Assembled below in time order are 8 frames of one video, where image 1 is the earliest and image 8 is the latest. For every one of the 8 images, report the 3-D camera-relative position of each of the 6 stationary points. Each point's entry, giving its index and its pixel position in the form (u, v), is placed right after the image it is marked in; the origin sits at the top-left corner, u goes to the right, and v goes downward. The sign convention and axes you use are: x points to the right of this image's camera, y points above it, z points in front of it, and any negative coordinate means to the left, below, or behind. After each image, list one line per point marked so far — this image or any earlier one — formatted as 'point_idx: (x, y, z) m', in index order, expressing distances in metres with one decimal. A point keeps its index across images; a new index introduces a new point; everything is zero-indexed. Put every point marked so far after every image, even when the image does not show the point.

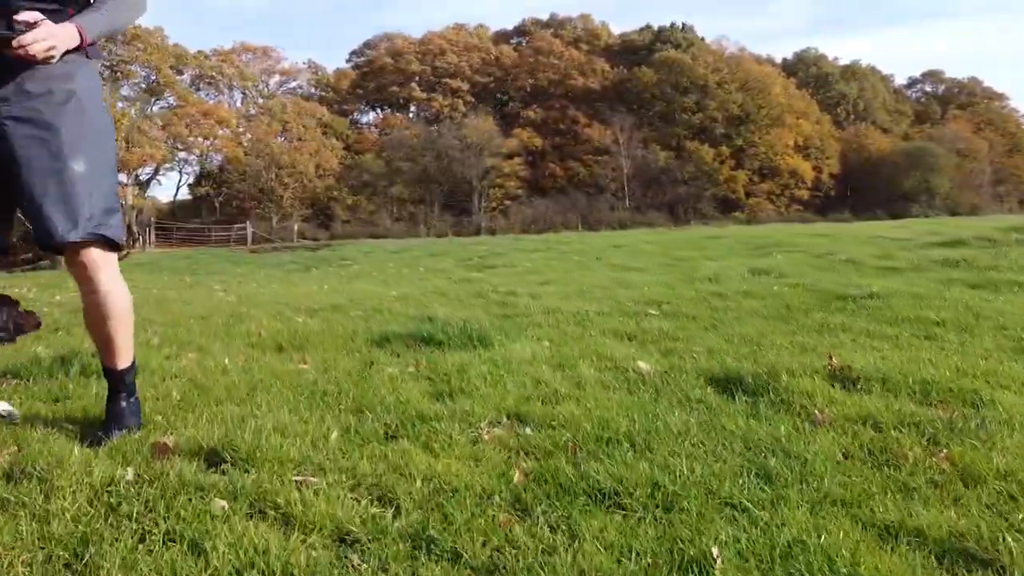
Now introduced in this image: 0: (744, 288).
0: (+2.6, 0.0, +8.9) m
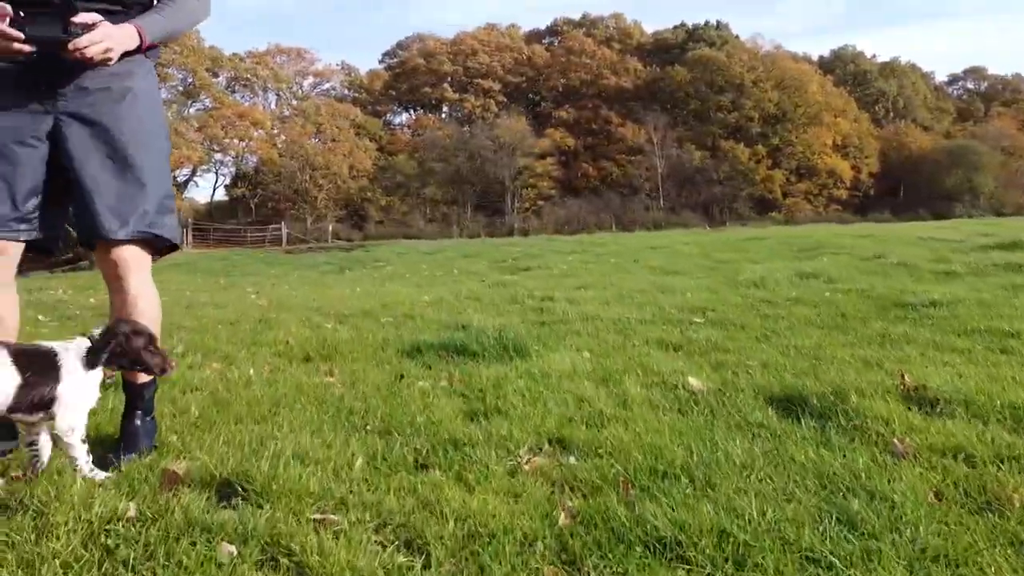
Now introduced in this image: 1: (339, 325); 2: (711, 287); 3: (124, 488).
0: (+2.9, -0.1, +8.4) m
1: (-1.6, -0.4, +7.5) m
2: (+2.4, 0.0, +9.8) m
3: (-1.4, -0.7, +2.9) m
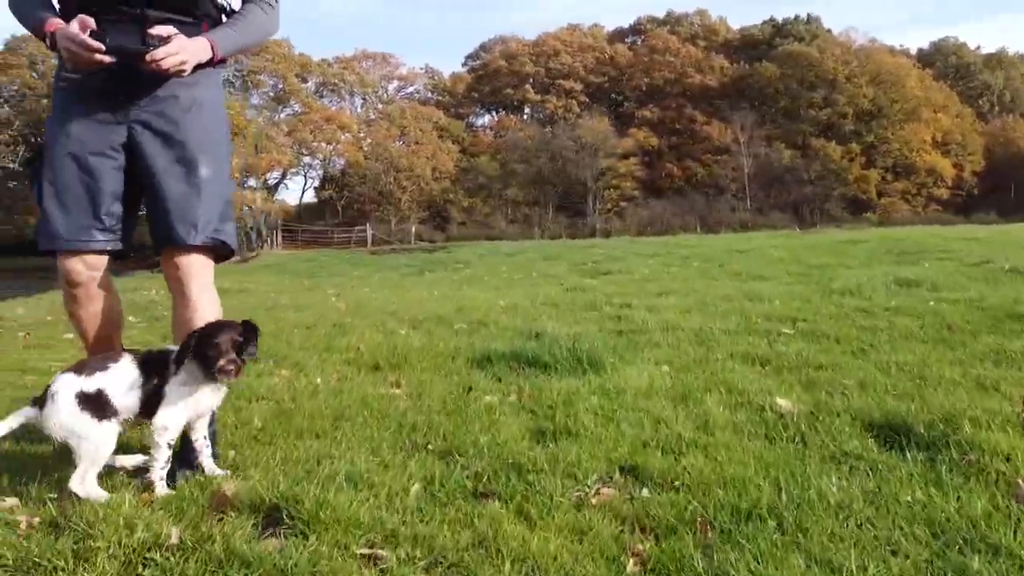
0: (+3.7, -0.2, +7.8) m
1: (-0.9, -0.4, +7.4) m
2: (+3.3, -0.1, +9.2) m
3: (-1.2, -0.8, +2.8) m
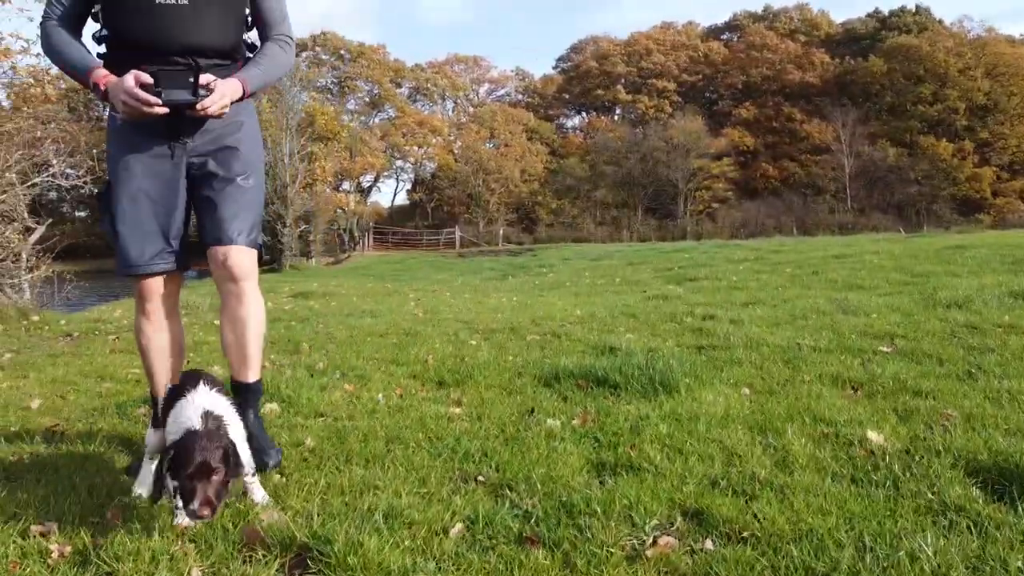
0: (+4.4, -0.3, +7.1) m
1: (-0.3, -0.5, +7.2) m
2: (+4.1, -0.2, +8.6) m
3: (-1.0, -0.9, +2.7) m
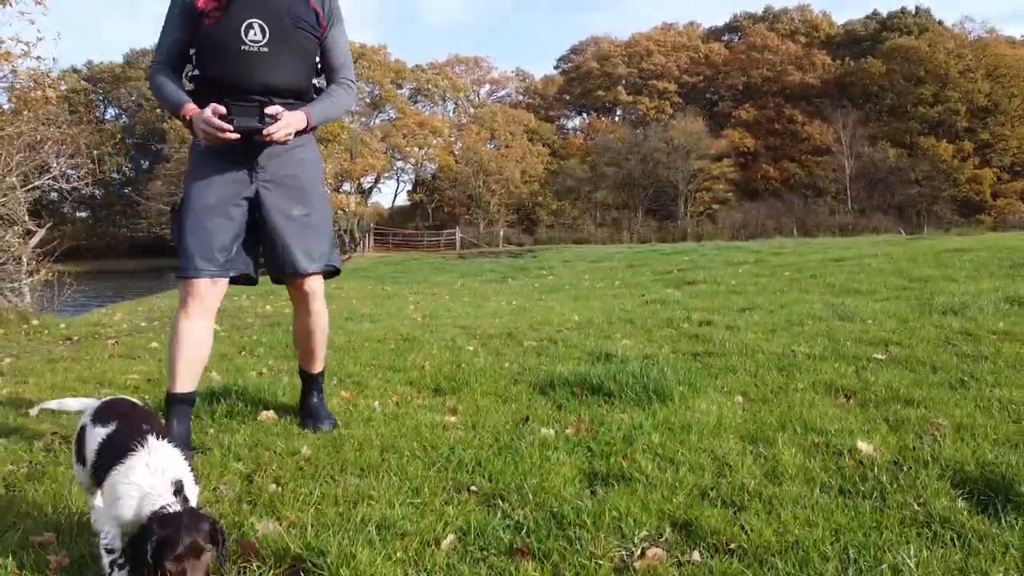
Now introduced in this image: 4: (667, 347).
0: (+4.4, -0.3, +7.2) m
1: (-0.3, -0.6, +7.3) m
2: (+4.1, -0.3, +8.6) m
3: (-1.1, -0.9, +2.7) m
4: (+1.3, -0.5, +7.0) m
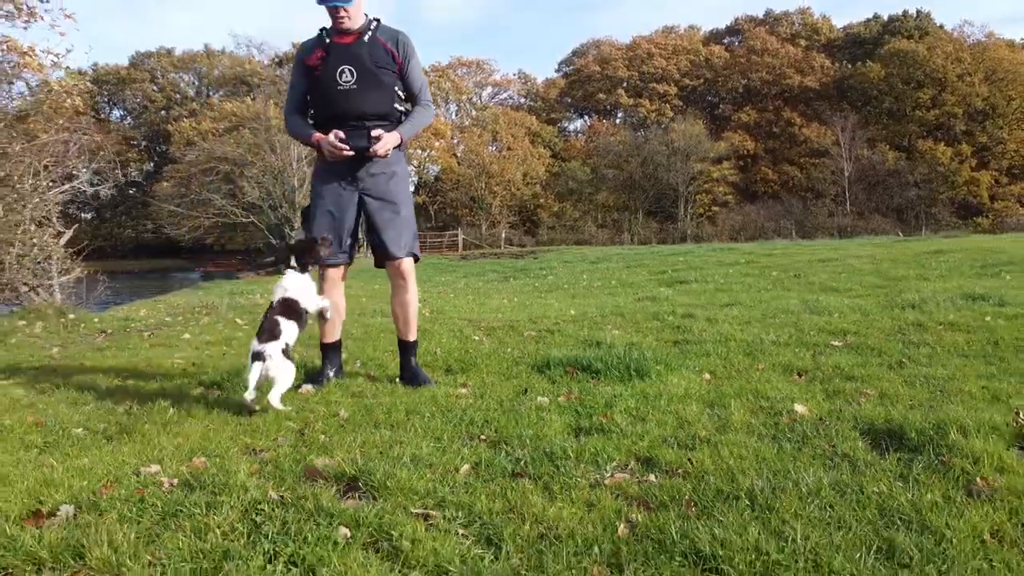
0: (+4.4, -0.3, +8.1) m
1: (-0.3, -0.5, +8.1) m
2: (+4.1, -0.2, +9.5) m
3: (-1.1, -0.9, +3.6) m
4: (+1.4, -0.5, +7.9) m
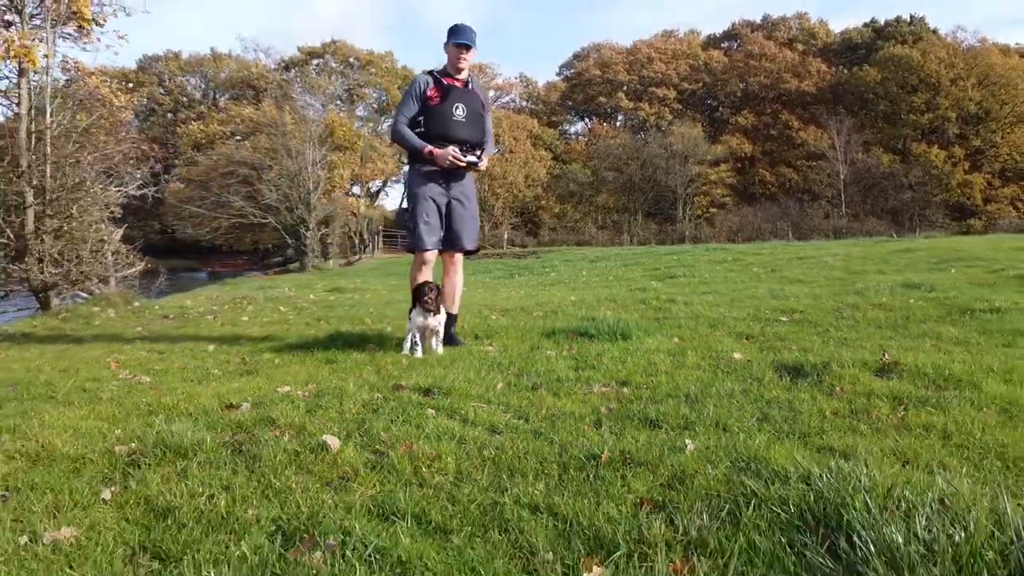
0: (+4.5, -0.2, +9.9) m
1: (-0.1, -0.4, +9.9) m
2: (+4.3, -0.1, +11.3) m
3: (-0.9, -0.7, +5.4) m
4: (+1.5, -0.3, +9.7) m
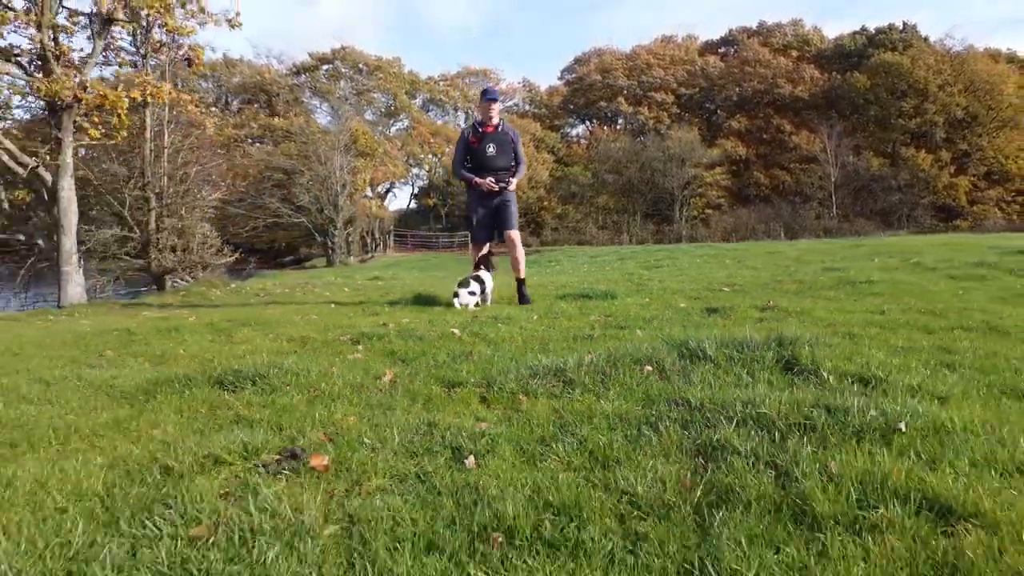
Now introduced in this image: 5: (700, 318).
0: (+4.9, +0.2, +13.7) m
1: (+0.2, 0.0, +13.7) m
2: (+4.6, +0.2, +15.1) m
3: (-0.6, -0.4, +9.2) m
4: (+1.9, 0.0, +13.5) m
5: (+2.1, -0.4, +8.7) m
